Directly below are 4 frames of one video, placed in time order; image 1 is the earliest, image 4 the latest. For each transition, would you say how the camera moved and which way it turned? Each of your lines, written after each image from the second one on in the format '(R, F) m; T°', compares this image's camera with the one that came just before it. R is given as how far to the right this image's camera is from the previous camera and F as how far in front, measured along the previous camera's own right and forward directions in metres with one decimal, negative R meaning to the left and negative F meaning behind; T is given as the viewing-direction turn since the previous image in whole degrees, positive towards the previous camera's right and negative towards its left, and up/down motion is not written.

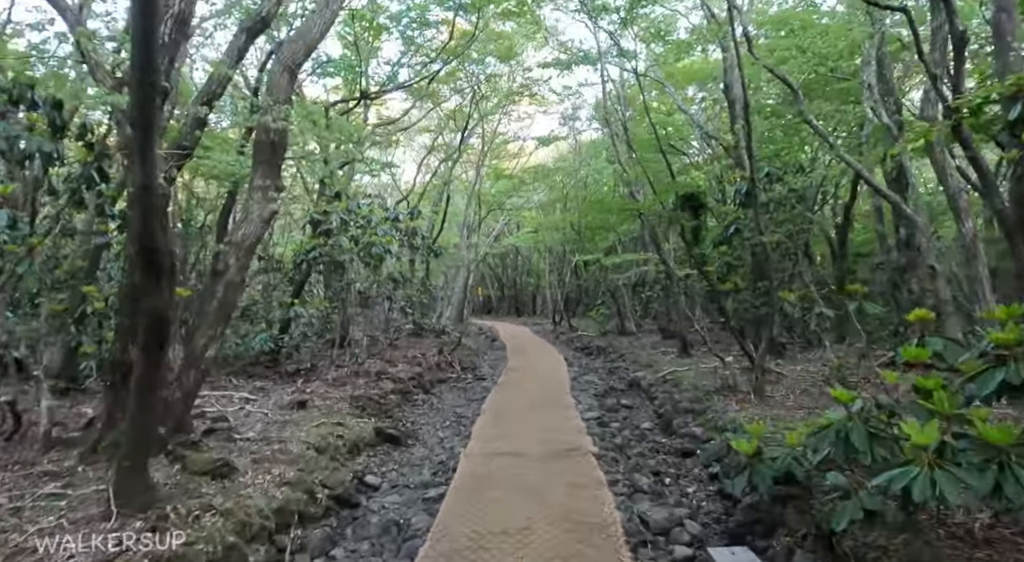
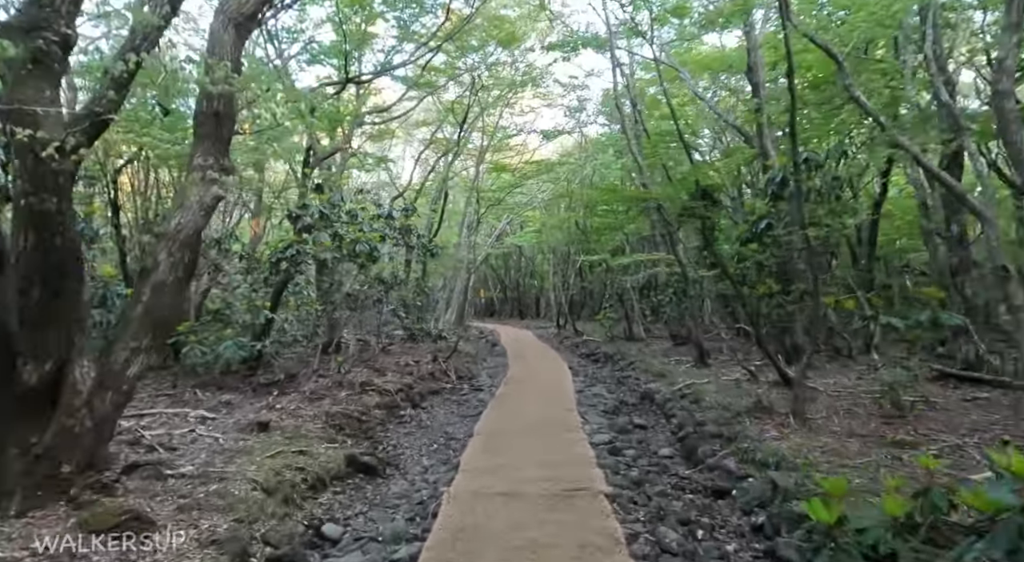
(+0.1, +0.8) m; 0°
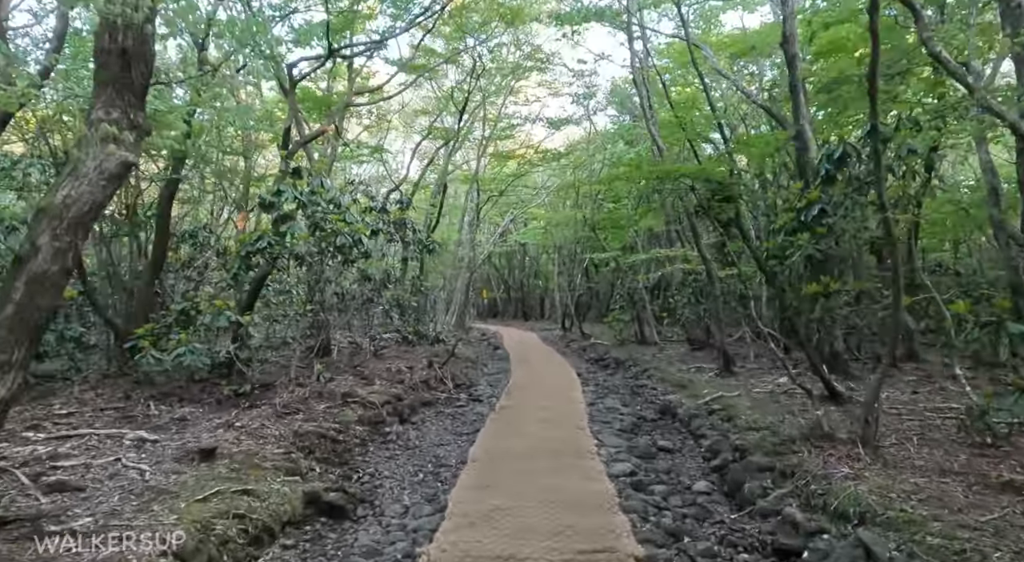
(0.0, +0.9) m; 0°
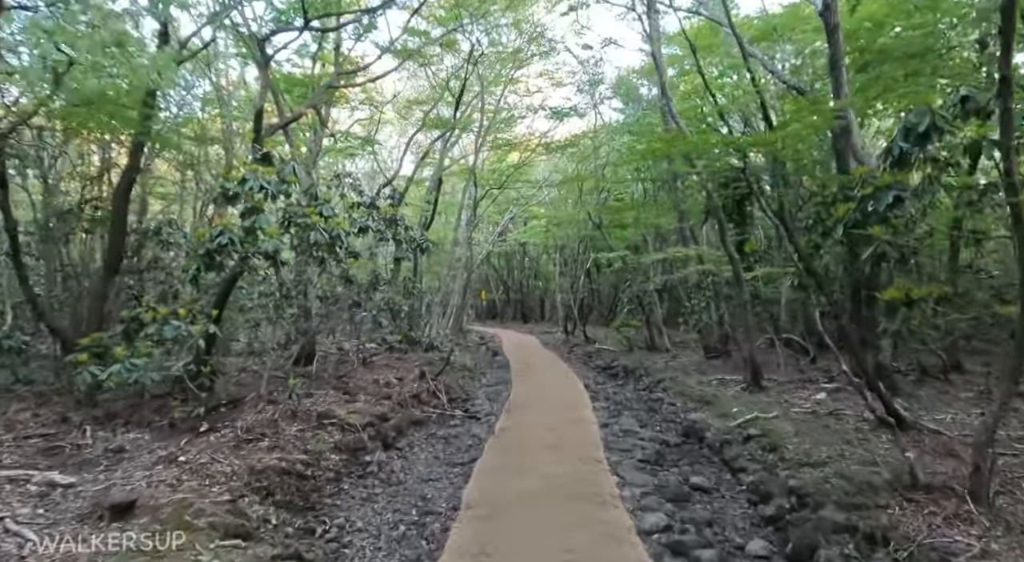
(0.0, +0.8) m; 0°
